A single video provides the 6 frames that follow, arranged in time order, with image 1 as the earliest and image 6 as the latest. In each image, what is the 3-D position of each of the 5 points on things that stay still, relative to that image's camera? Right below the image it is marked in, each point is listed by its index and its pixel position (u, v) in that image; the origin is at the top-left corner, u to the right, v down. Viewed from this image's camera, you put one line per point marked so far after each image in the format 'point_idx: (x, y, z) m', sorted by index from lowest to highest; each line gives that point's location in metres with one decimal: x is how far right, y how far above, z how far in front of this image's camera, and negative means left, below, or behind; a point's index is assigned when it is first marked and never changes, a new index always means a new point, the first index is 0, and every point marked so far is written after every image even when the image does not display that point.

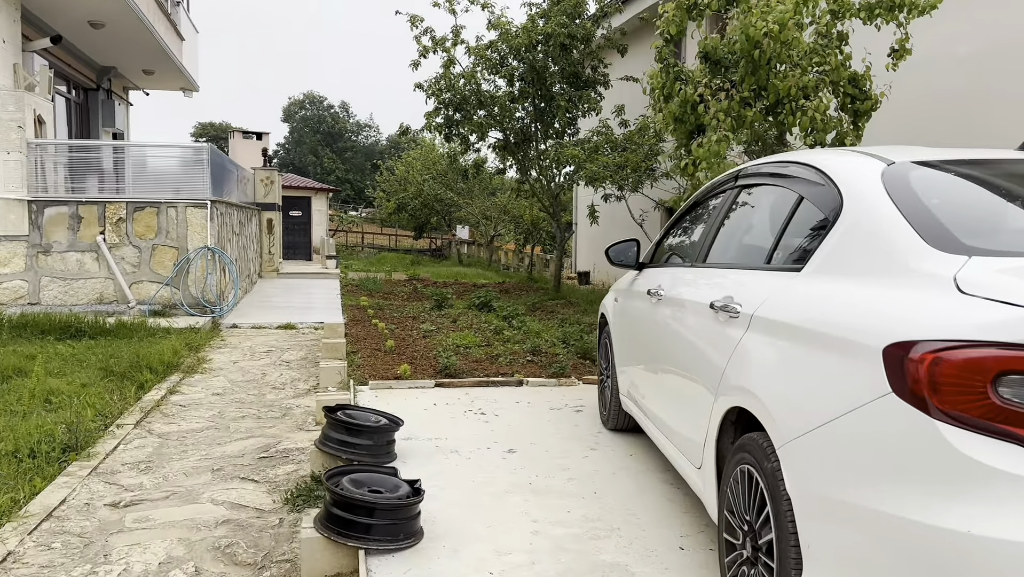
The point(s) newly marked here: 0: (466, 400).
0: (-0.3, -0.7, +5.5) m
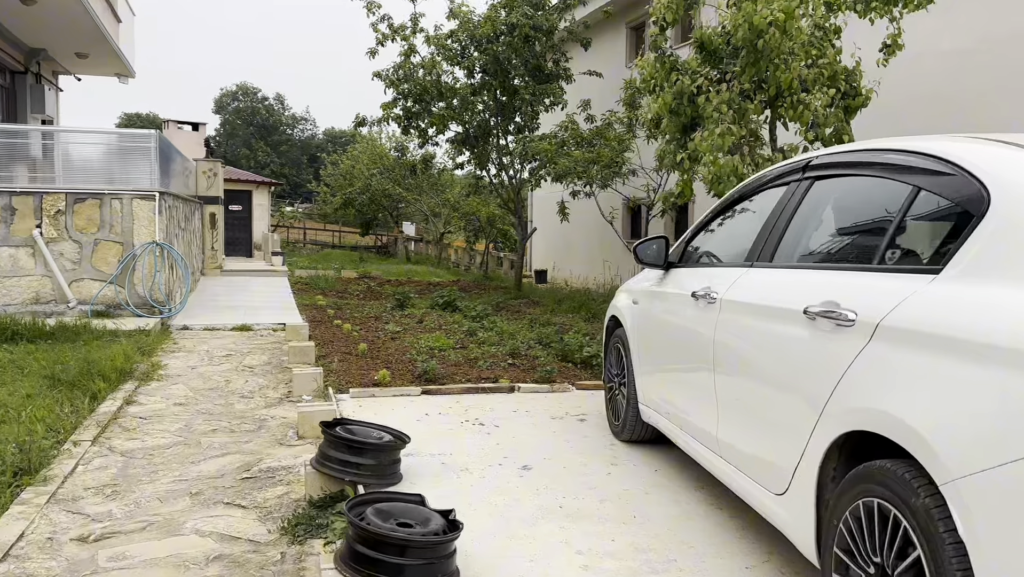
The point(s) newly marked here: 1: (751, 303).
0: (-0.3, -0.7, +5.1) m
1: (+0.8, 0.0, +2.8) m
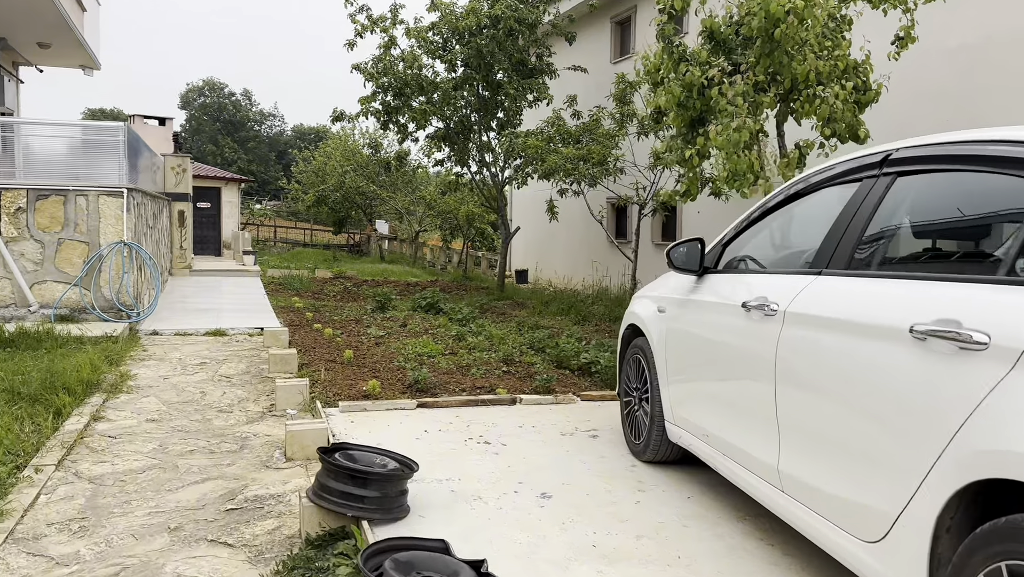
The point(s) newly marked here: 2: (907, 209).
0: (-0.3, -0.8, +4.7) m
1: (+0.9, -0.1, +2.5) m
2: (+1.1, +0.2, +2.5) m
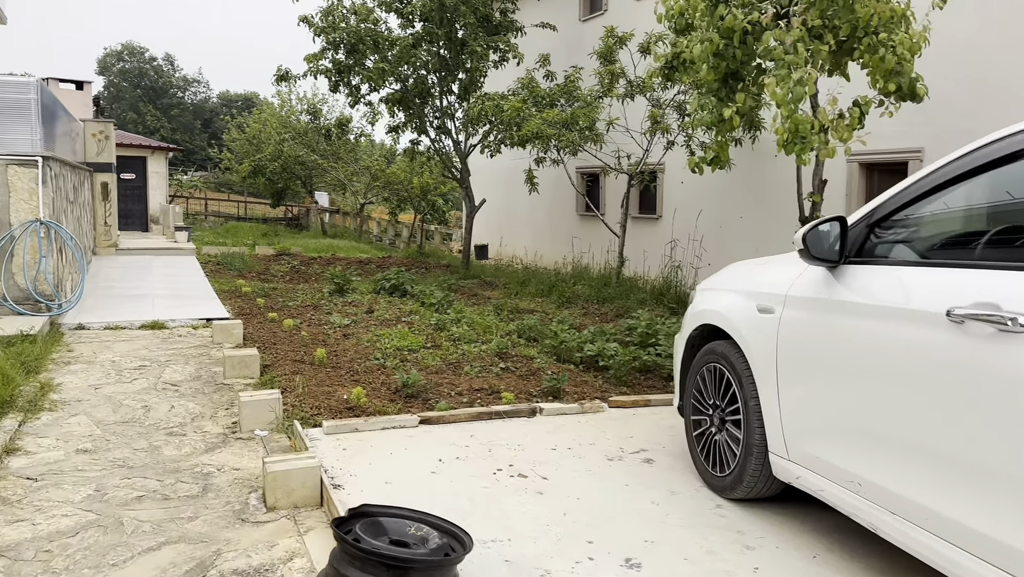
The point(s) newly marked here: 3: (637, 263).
0: (-0.1, -0.7, +3.8) m
1: (+1.2, -0.1, +1.6) m
2: (+1.4, +0.2, +1.6) m
3: (+1.5, +0.3, +10.2) m
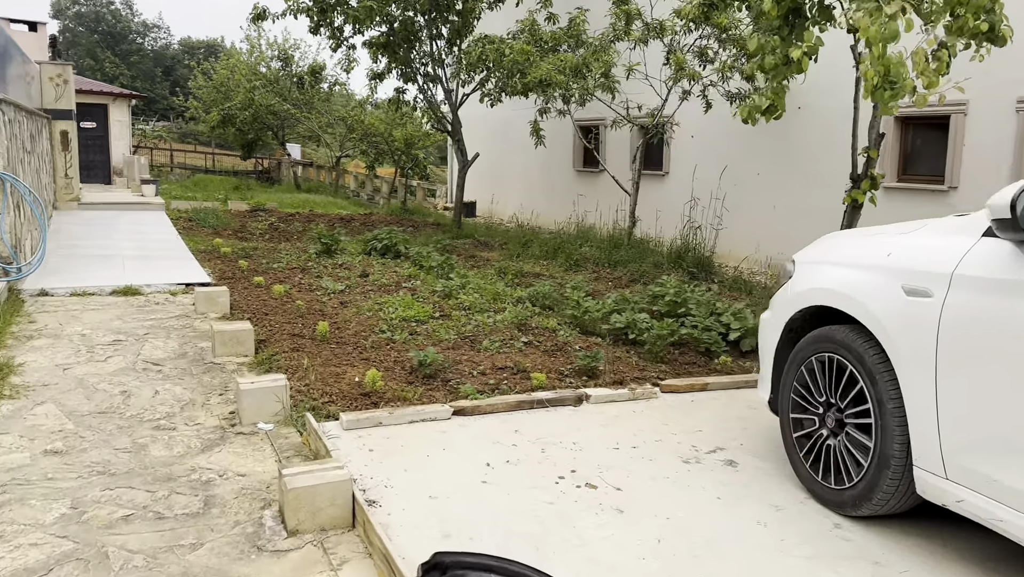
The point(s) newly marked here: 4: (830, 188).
0: (+0.1, -0.6, +3.2) m
1: (+1.5, -0.1, +1.0) m
2: (+1.7, +0.2, +1.0) m
3: (+1.5, +0.7, +9.6) m
4: (+2.8, +0.9, +7.5) m
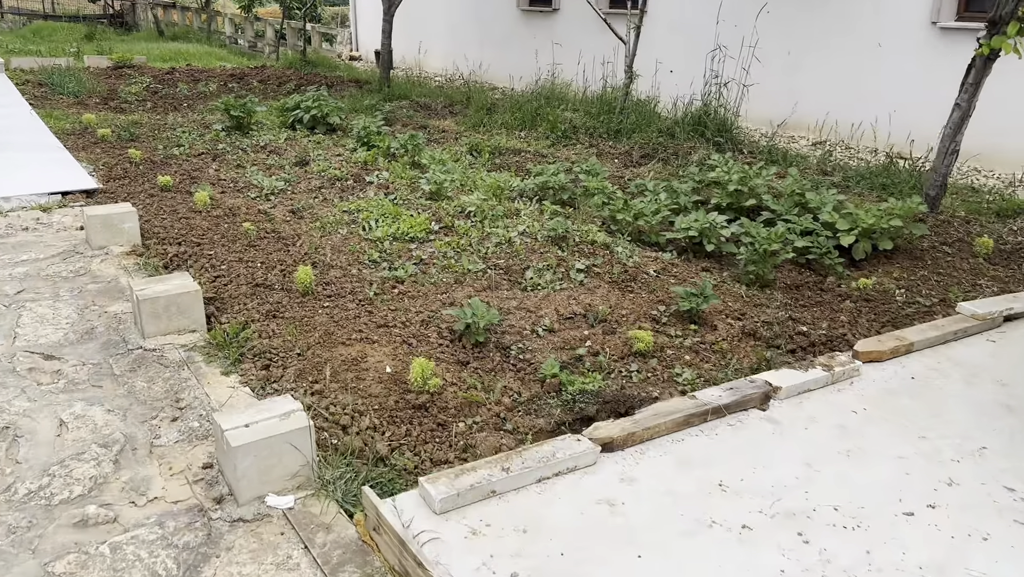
0: (+0.6, -0.6, +1.8) m
1: (+2.3, -0.4, -0.2) m
2: (+2.5, 0.0, -0.2) m
3: (+1.1, +2.0, +8.0) m
4: (+2.6, +1.9, +6.1) m
